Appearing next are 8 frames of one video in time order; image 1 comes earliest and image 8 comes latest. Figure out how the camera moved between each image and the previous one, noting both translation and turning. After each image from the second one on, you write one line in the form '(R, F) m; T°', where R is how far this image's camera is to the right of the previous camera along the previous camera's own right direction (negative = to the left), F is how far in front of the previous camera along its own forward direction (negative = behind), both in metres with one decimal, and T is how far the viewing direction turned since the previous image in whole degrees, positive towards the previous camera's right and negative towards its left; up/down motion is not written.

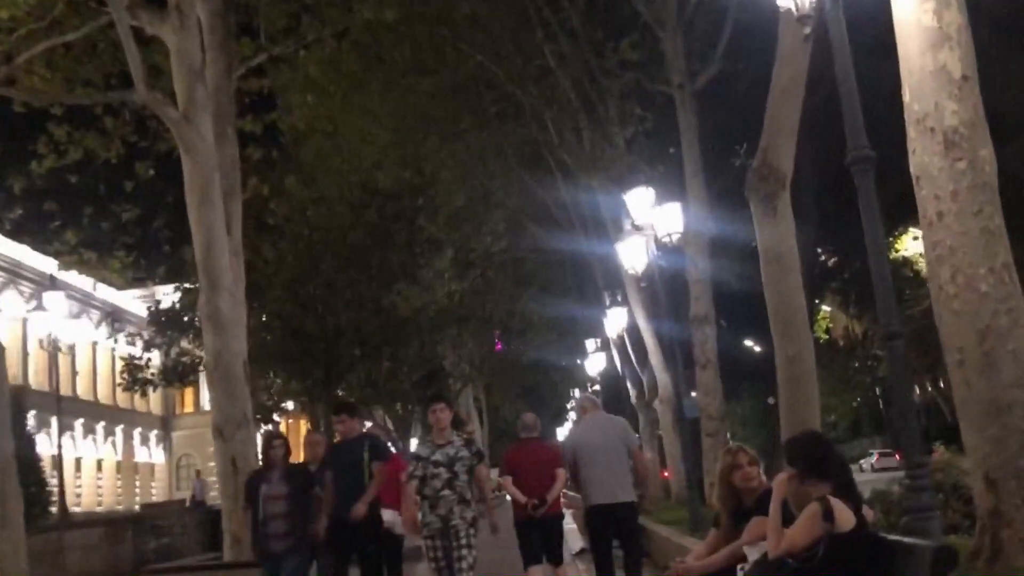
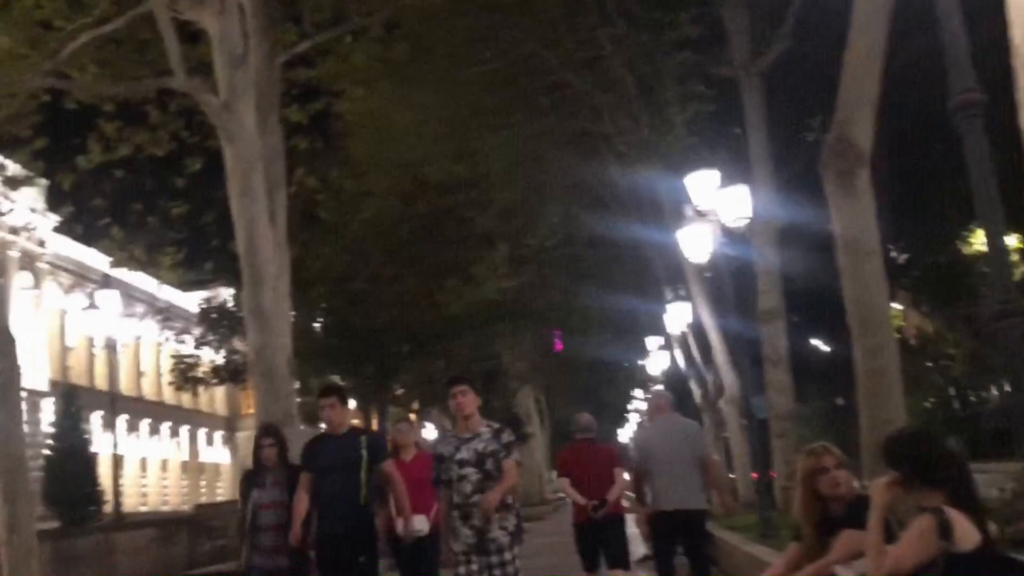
(+0.1, +0.9) m; -3°
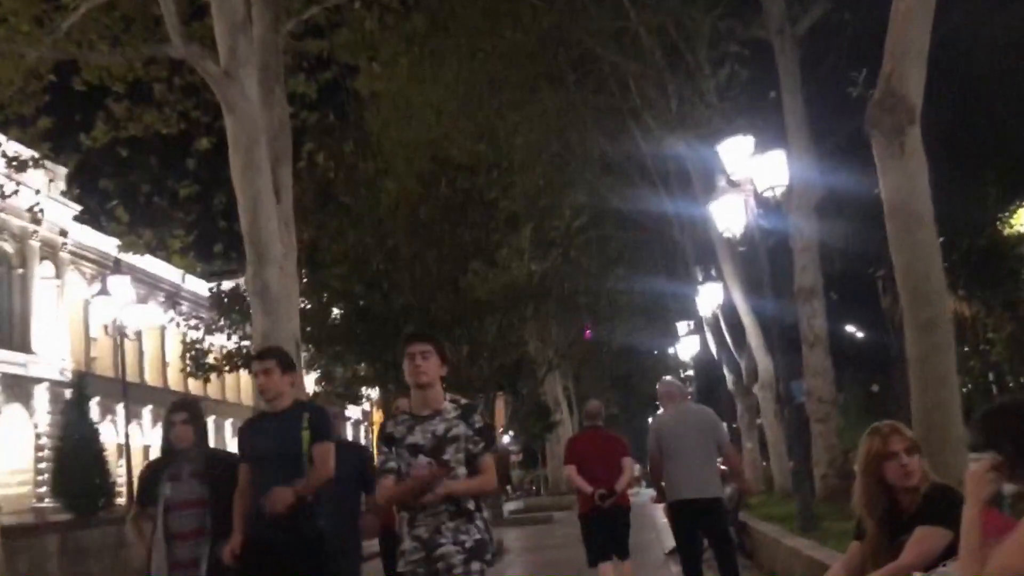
(+0.1, +1.0) m; -2°
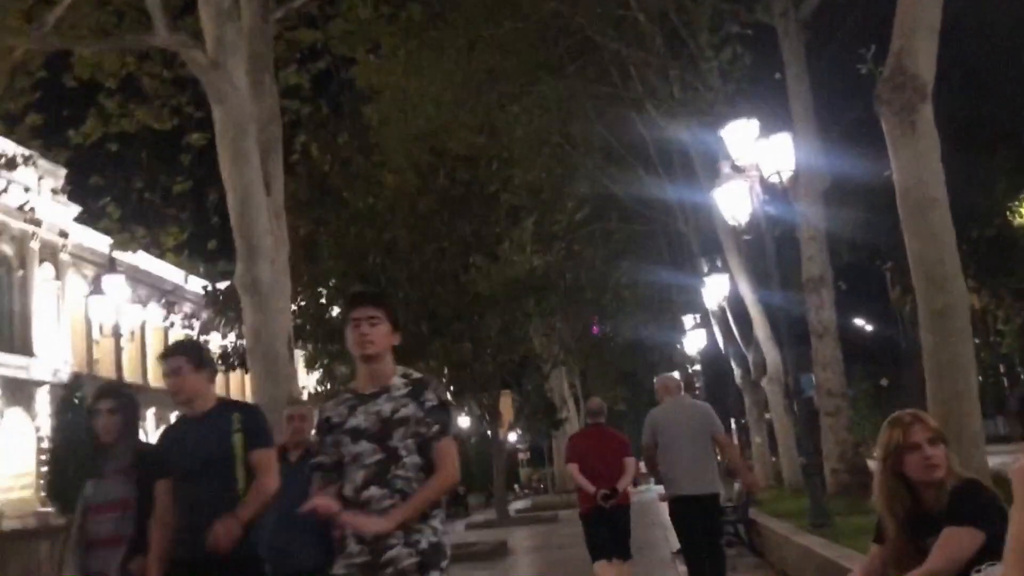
(+0.1, +0.5) m; 0°
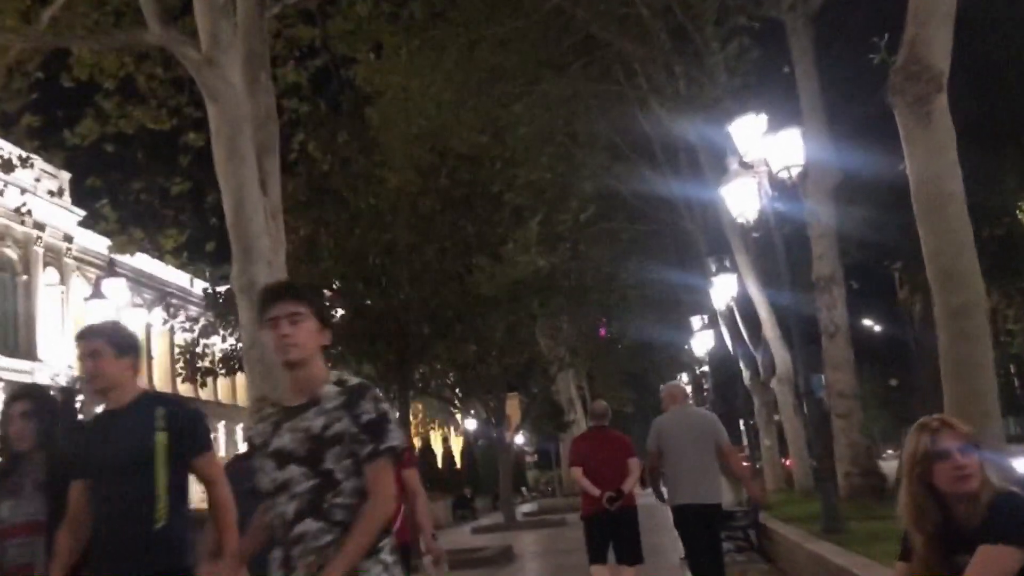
(+0.1, +0.4) m; 0°
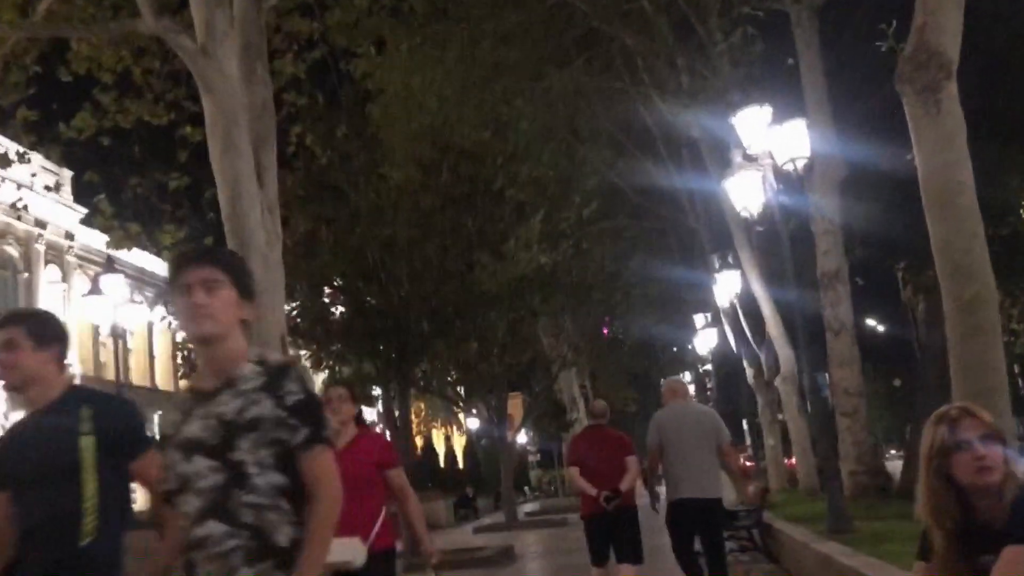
(0.0, +0.2) m; 0°
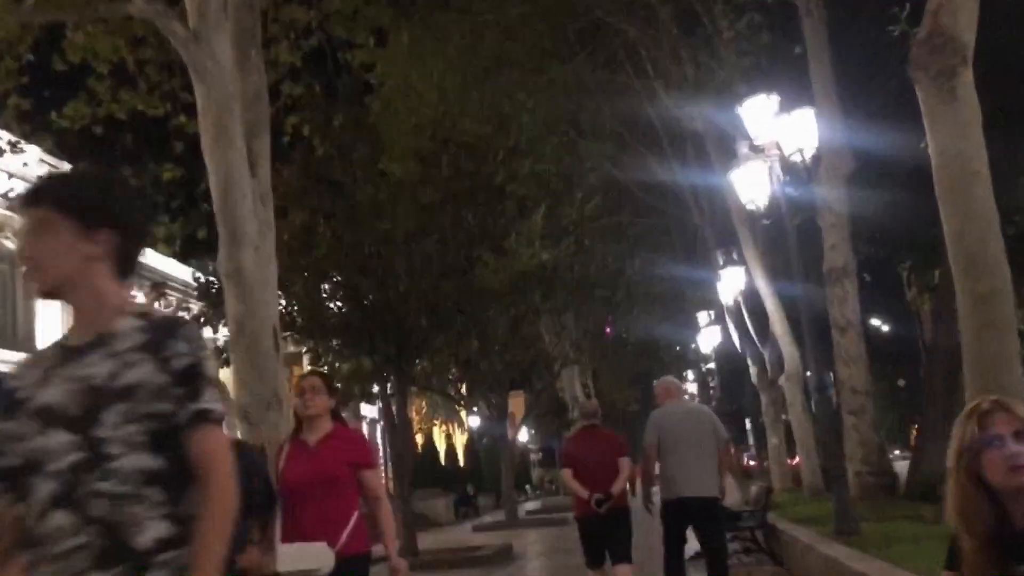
(+0.1, +0.4) m; 0°
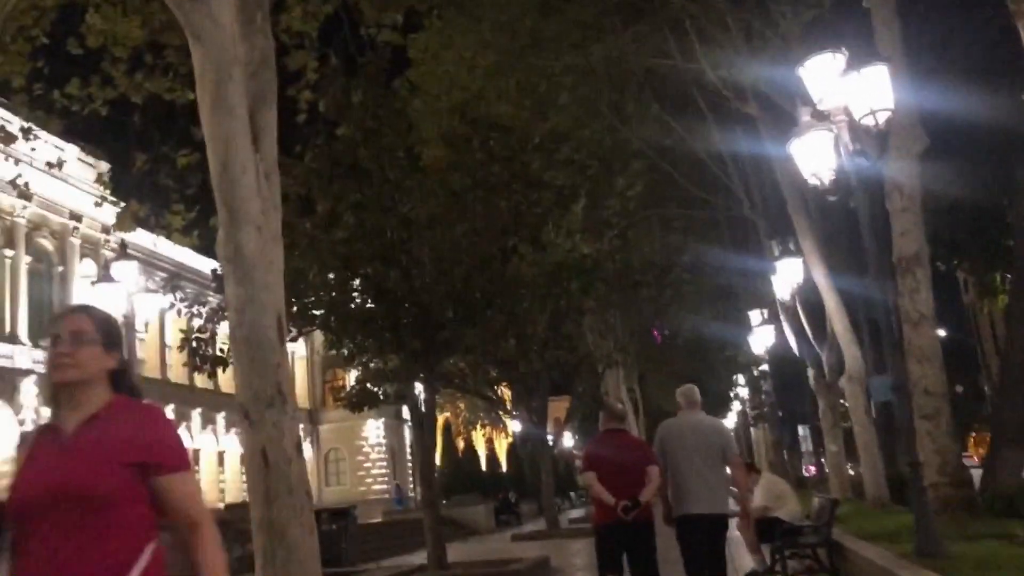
(+0.2, +1.5) m; -3°
